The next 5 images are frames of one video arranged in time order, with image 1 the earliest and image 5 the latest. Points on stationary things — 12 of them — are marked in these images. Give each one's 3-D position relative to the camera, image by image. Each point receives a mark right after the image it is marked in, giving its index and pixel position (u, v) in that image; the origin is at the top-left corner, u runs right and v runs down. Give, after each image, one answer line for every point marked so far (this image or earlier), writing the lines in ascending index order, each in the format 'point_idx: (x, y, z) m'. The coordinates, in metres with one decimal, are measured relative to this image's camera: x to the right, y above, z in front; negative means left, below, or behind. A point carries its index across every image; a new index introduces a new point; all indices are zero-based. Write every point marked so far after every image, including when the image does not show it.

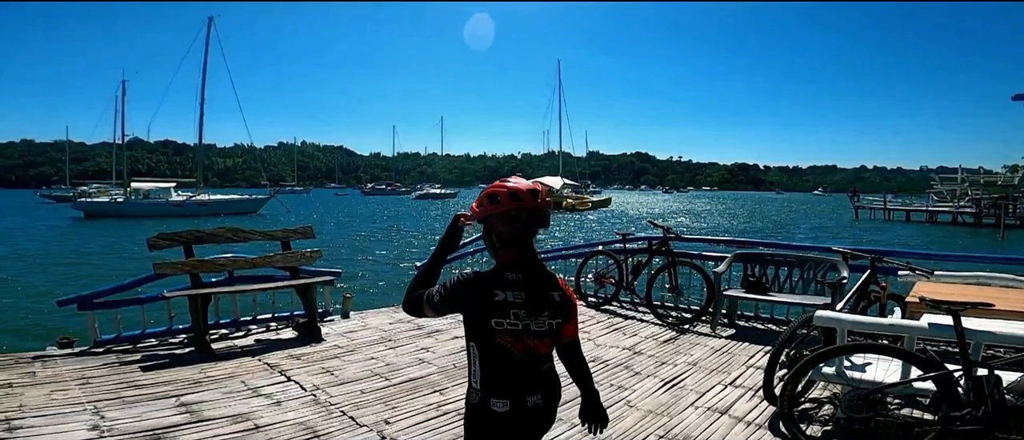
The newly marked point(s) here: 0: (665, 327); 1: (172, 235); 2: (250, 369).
0: (+1.6, -1.1, +7.5) m
1: (-3.9, -0.2, +8.2) m
2: (-2.5, -1.4, +6.7) m
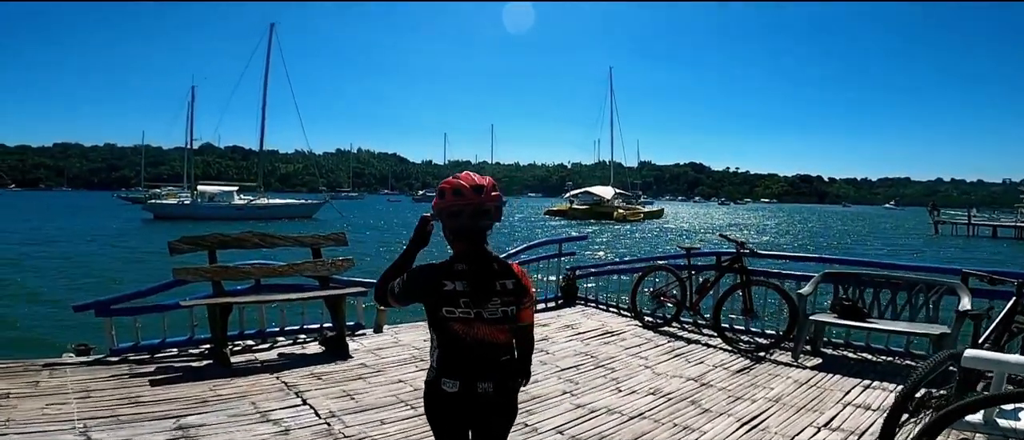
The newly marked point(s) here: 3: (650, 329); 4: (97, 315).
0: (+2.0, -1.2, +6.6) m
1: (-3.4, -0.2, +7.6) m
2: (-2.1, -1.4, +6.0) m
3: (+1.4, -1.1, +7.4) m
4: (-4.4, -1.0, +7.5) m
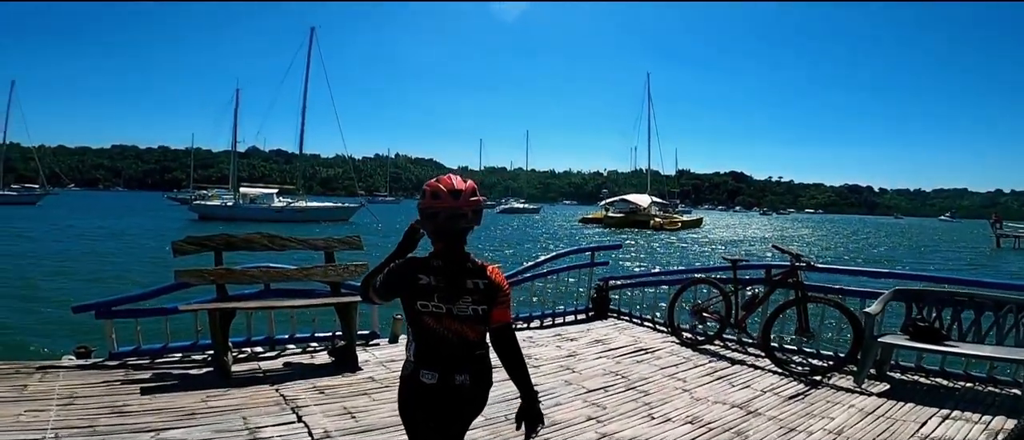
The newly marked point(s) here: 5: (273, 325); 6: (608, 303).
0: (+2.2, -1.3, +5.8) m
1: (-3.1, -0.2, +7.1) m
2: (-1.9, -1.4, +5.4) m
3: (+1.7, -1.2, +6.7) m
4: (-4.1, -1.0, +7.1) m
5: (-2.5, -1.1, +7.5) m
6: (+1.2, -1.0, +8.5) m
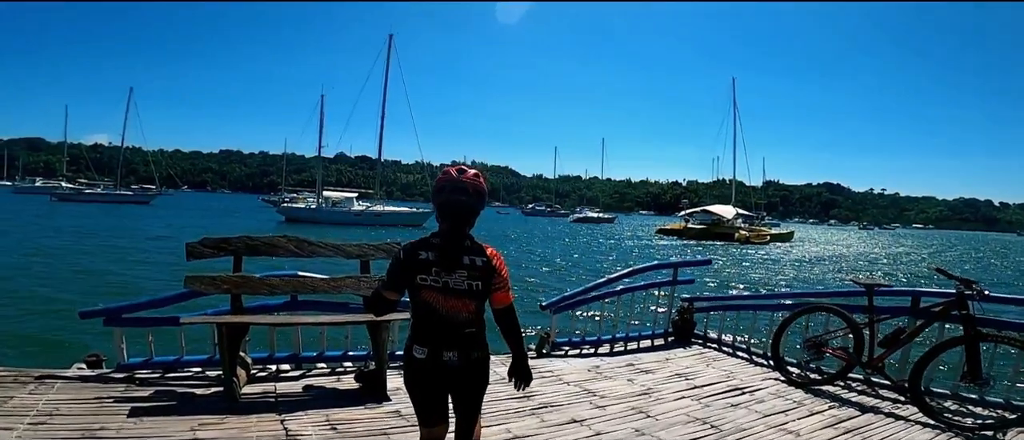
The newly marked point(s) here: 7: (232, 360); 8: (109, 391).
0: (+2.6, -1.3, +4.4) m
1: (-2.6, -0.2, +6.2) m
2: (-1.6, -1.4, +4.4) m
3: (+2.1, -1.3, +5.3) m
4: (-3.6, -0.9, +6.3) m
5: (-2.0, -1.1, +6.6) m
6: (+1.8, -1.1, +7.1) m
7: (-2.2, -1.1, +5.6) m
8: (-3.2, -1.4, +5.6) m
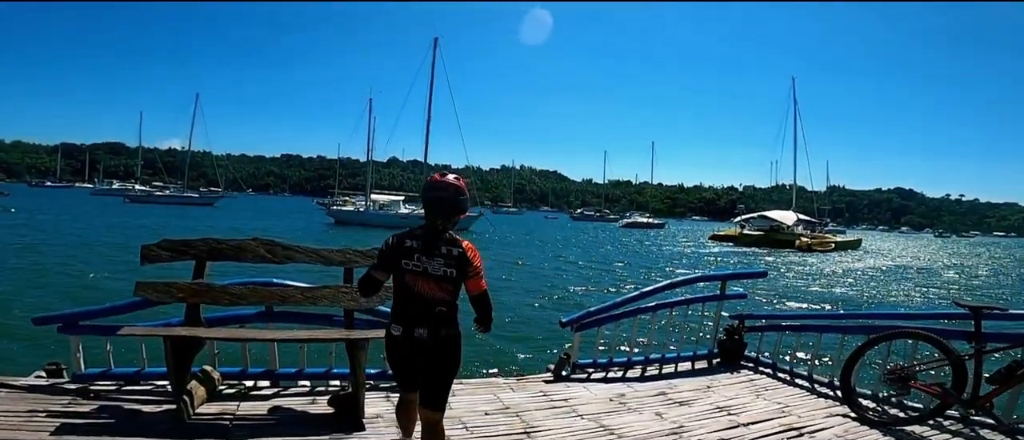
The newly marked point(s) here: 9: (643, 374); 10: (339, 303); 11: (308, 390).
0: (+2.5, -1.3, +3.2) m
1: (-2.5, -0.1, +5.4) m
2: (-1.7, -1.3, +3.5) m
3: (+2.1, -1.3, +4.2) m
4: (-3.5, -0.8, +5.5) m
5: (-1.9, -1.1, +5.7) m
6: (+1.9, -1.1, +6.0) m
7: (-2.2, -1.0, +4.8) m
8: (-3.2, -1.3, +4.8) m
9: (+1.0, -1.2, +5.7) m
10: (-1.3, -0.5, +5.3) m
11: (-1.5, -1.3, +5.4) m
